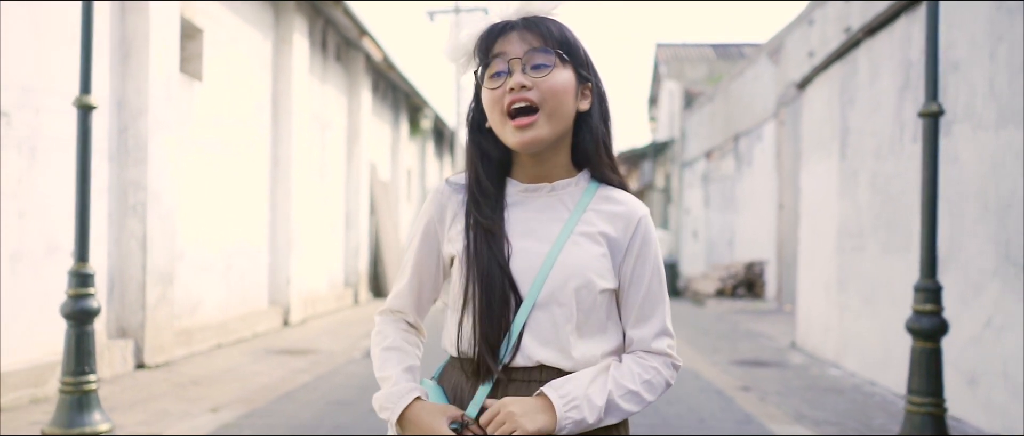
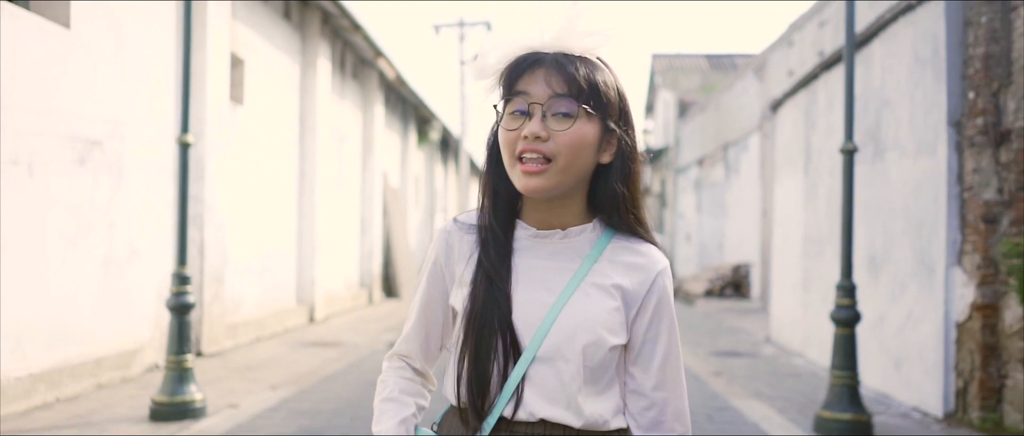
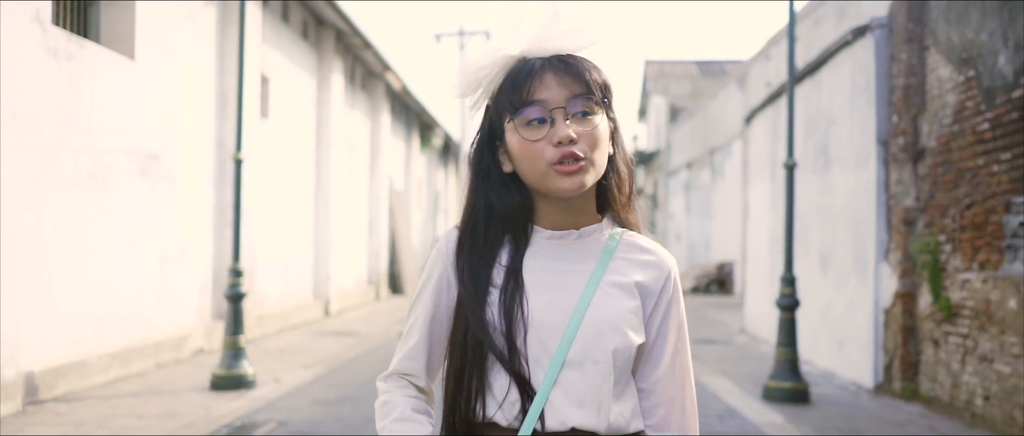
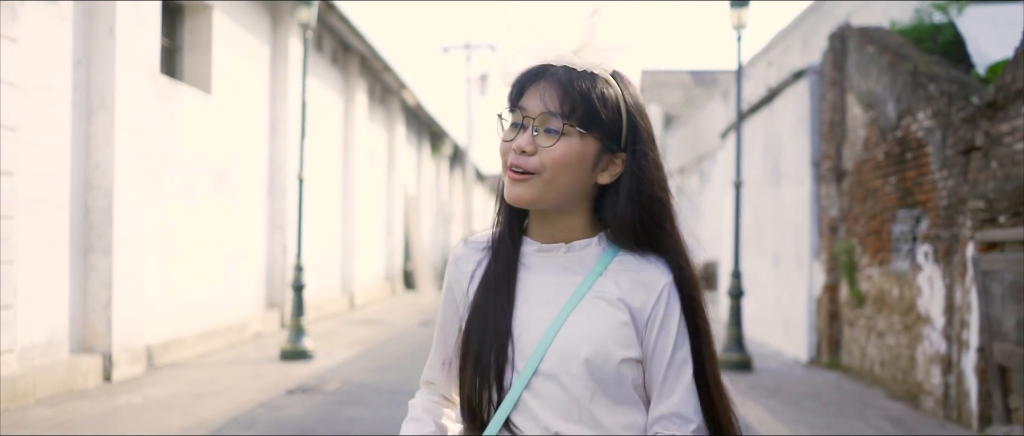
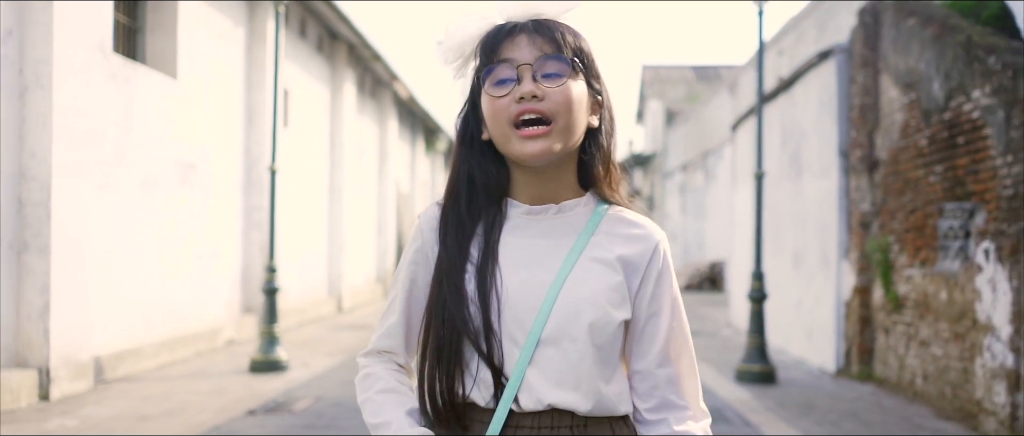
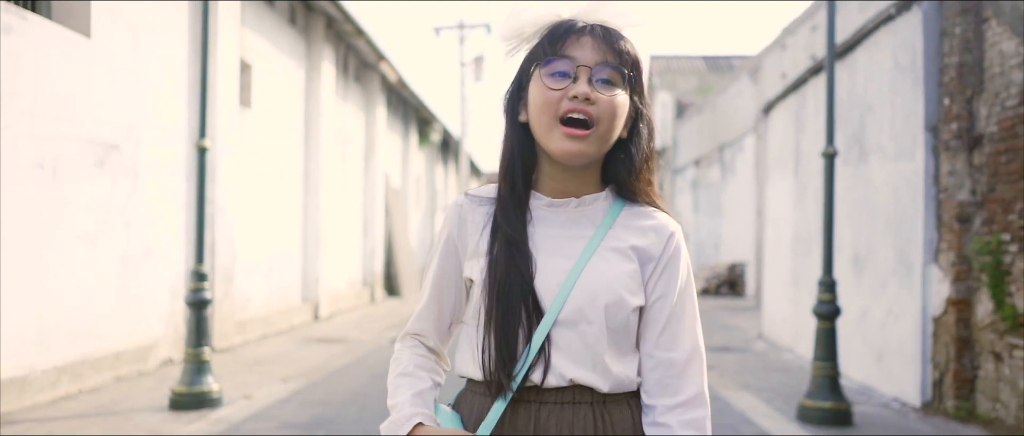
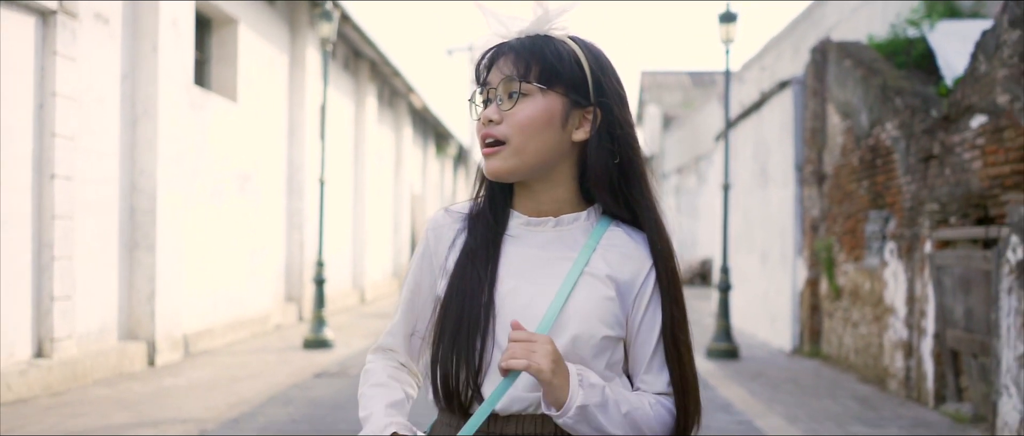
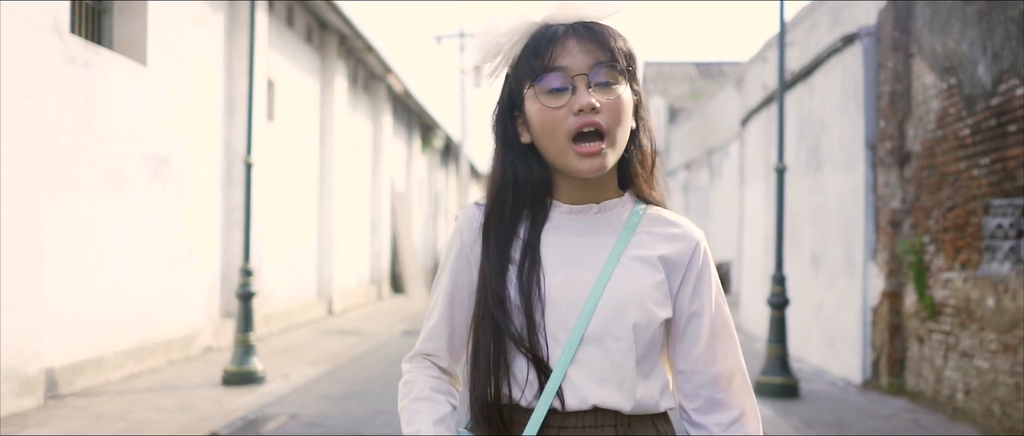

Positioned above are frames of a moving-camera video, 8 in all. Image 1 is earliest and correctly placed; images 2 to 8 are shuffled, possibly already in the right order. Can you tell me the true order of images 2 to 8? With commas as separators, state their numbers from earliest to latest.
2, 6, 3, 8, 5, 4, 7
